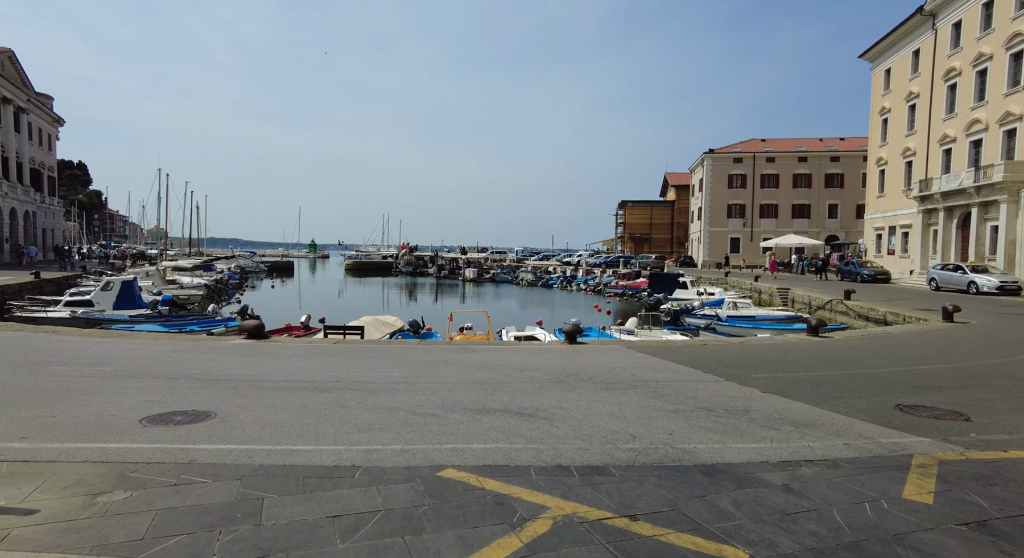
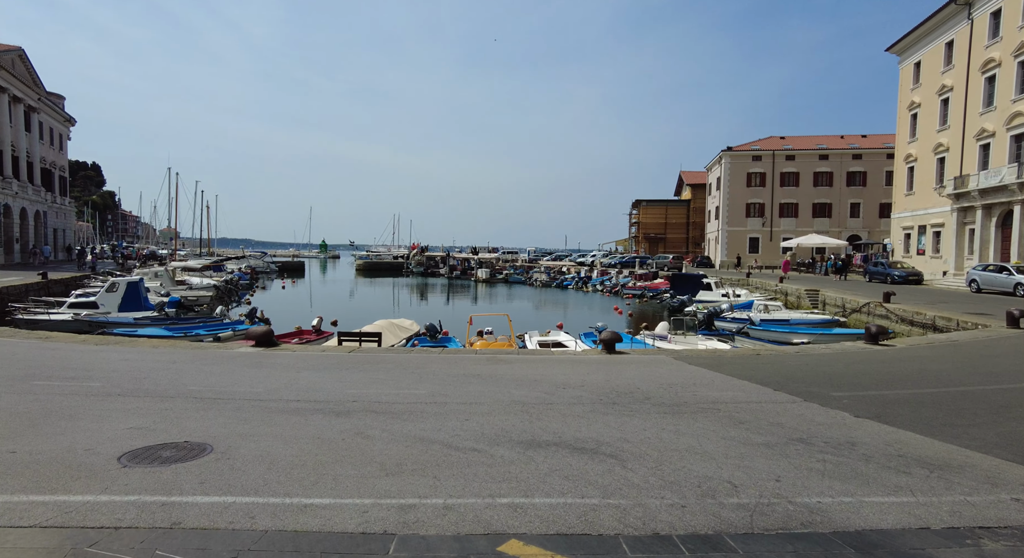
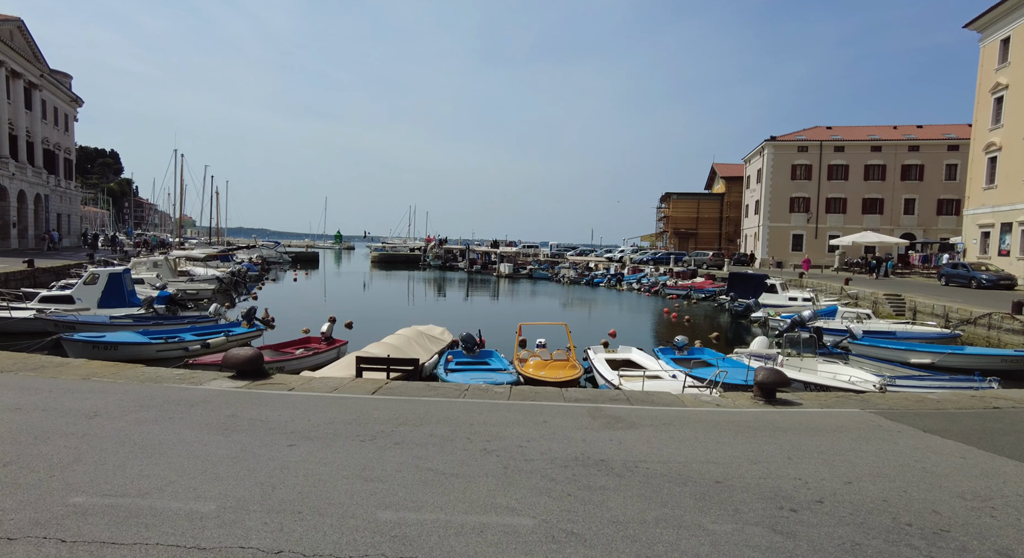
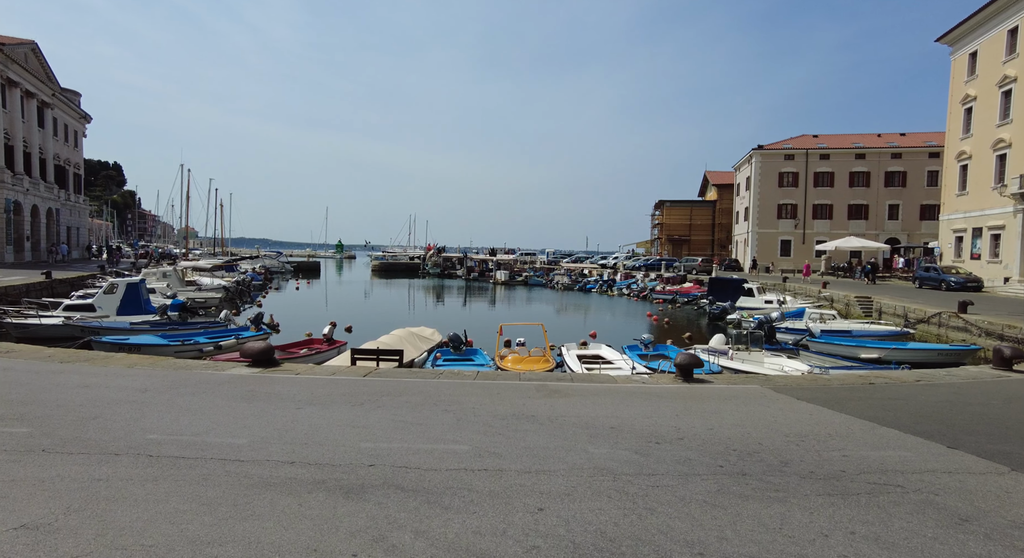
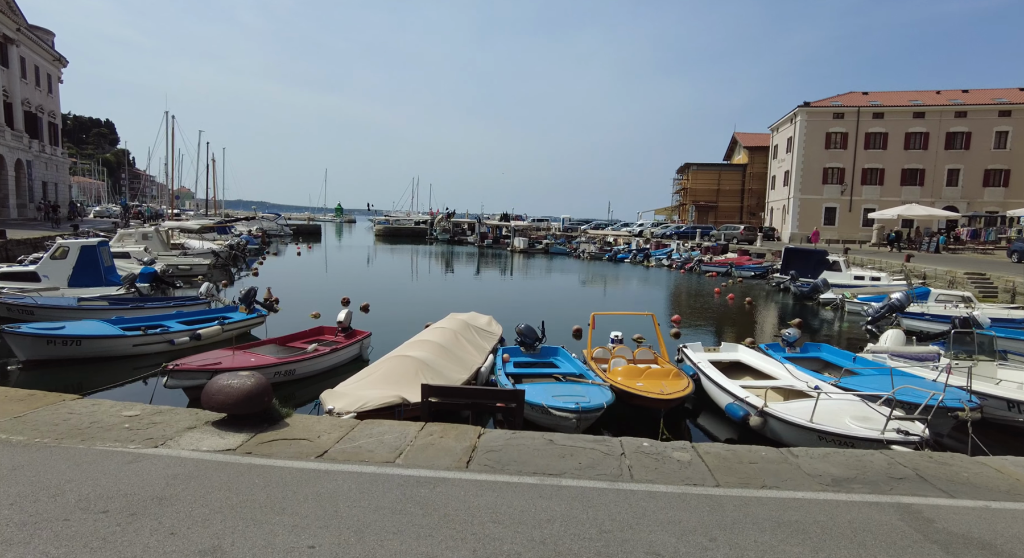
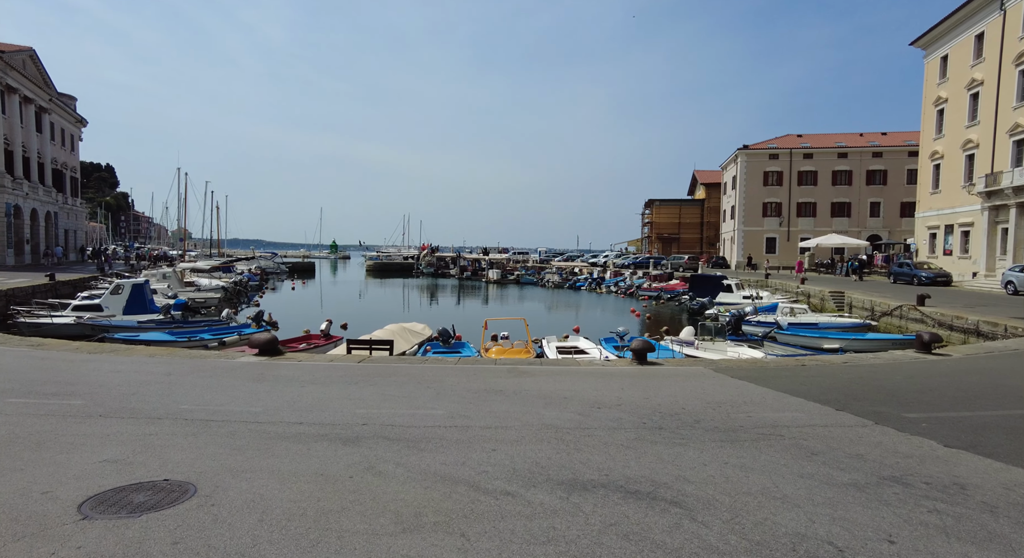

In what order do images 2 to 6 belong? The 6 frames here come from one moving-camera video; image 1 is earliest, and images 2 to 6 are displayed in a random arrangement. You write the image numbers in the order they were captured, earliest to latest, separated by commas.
2, 6, 4, 3, 5
